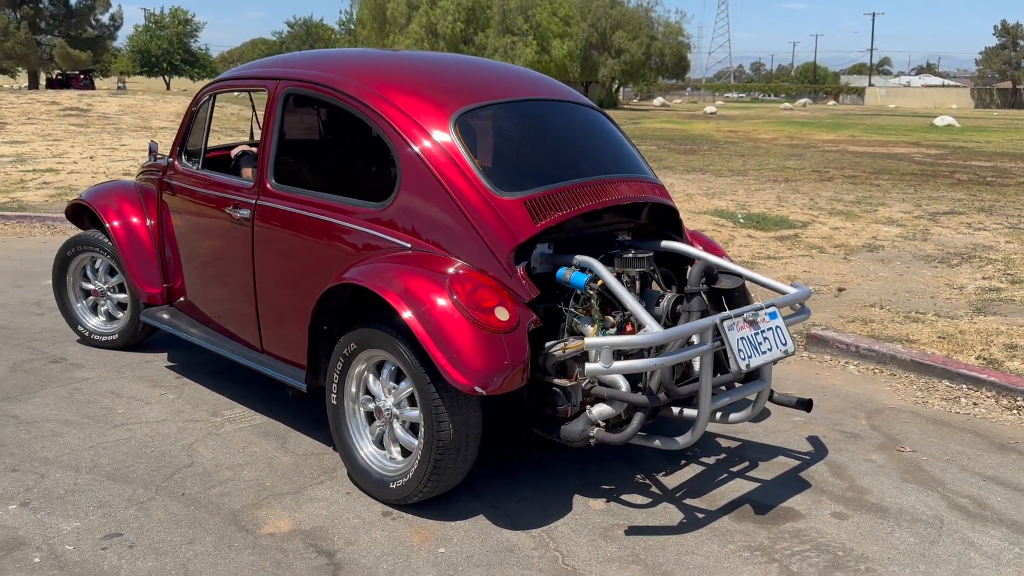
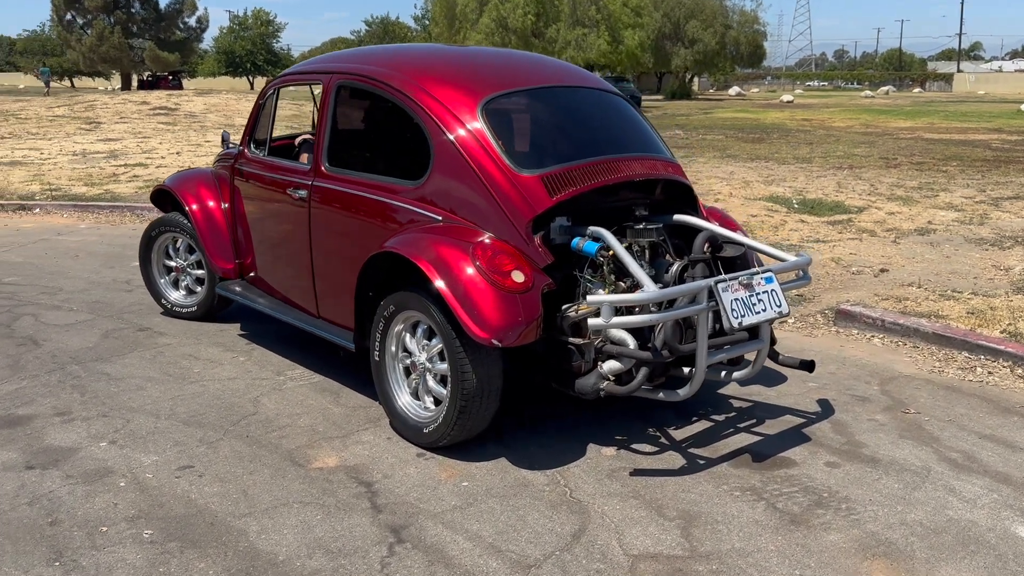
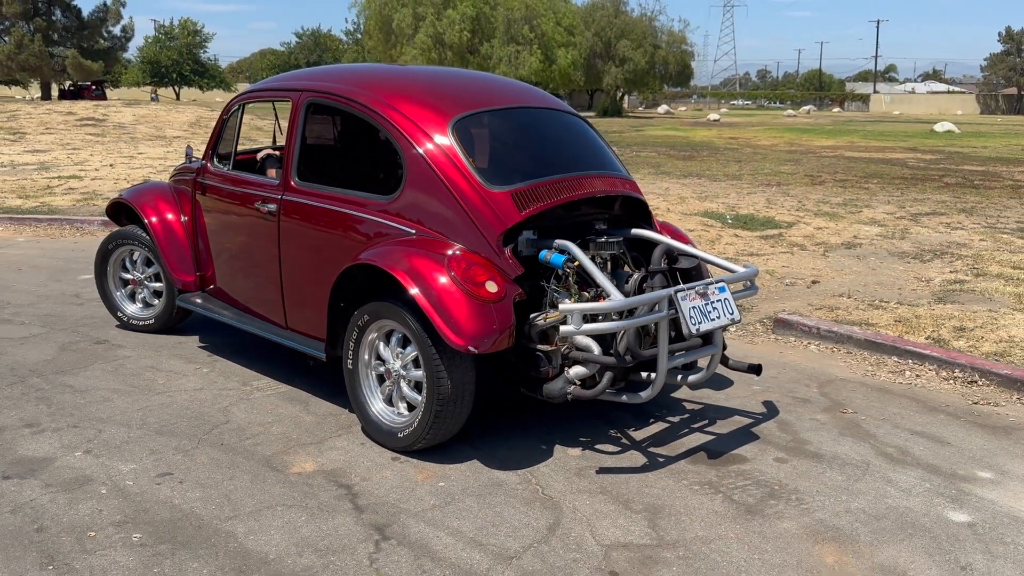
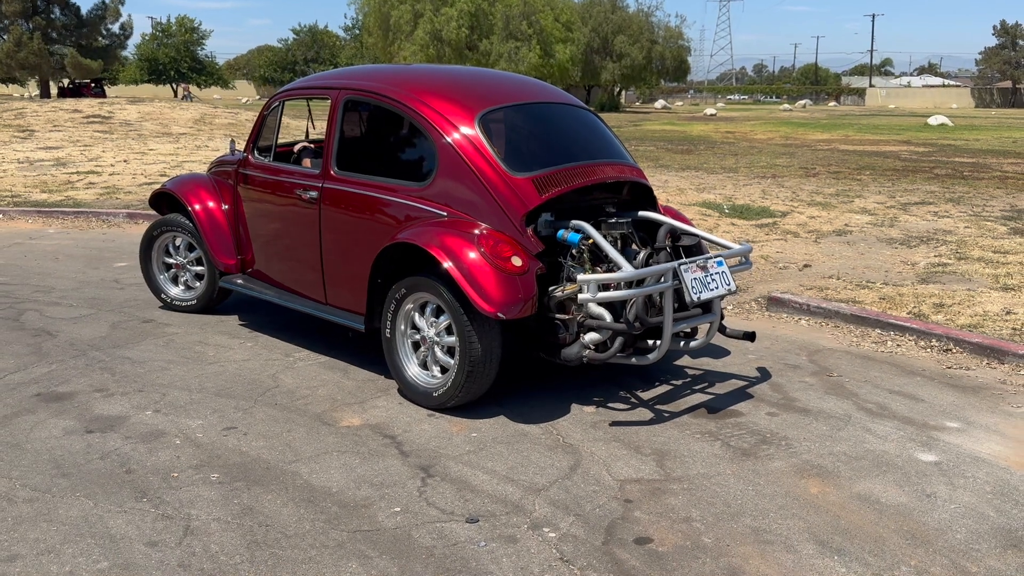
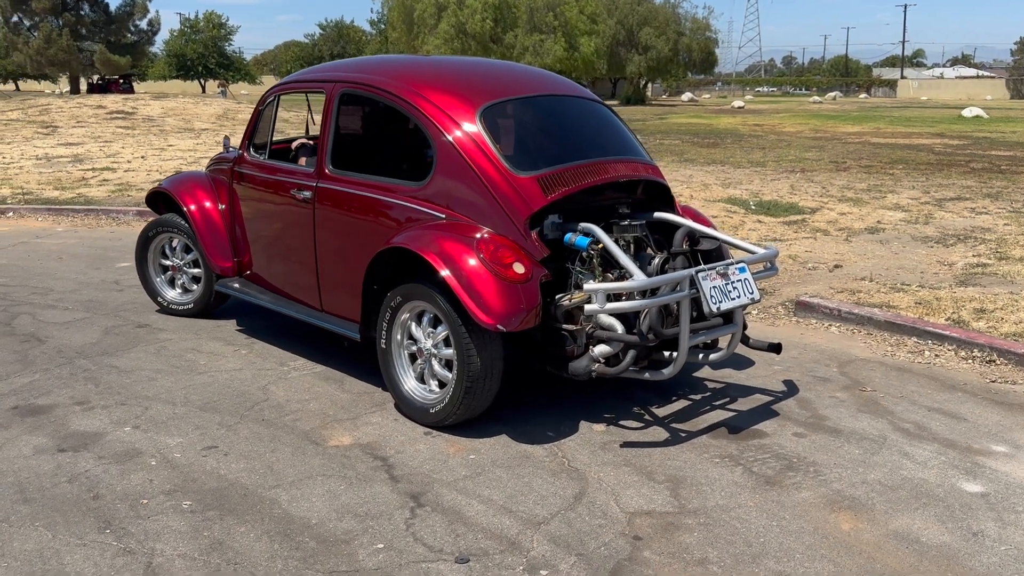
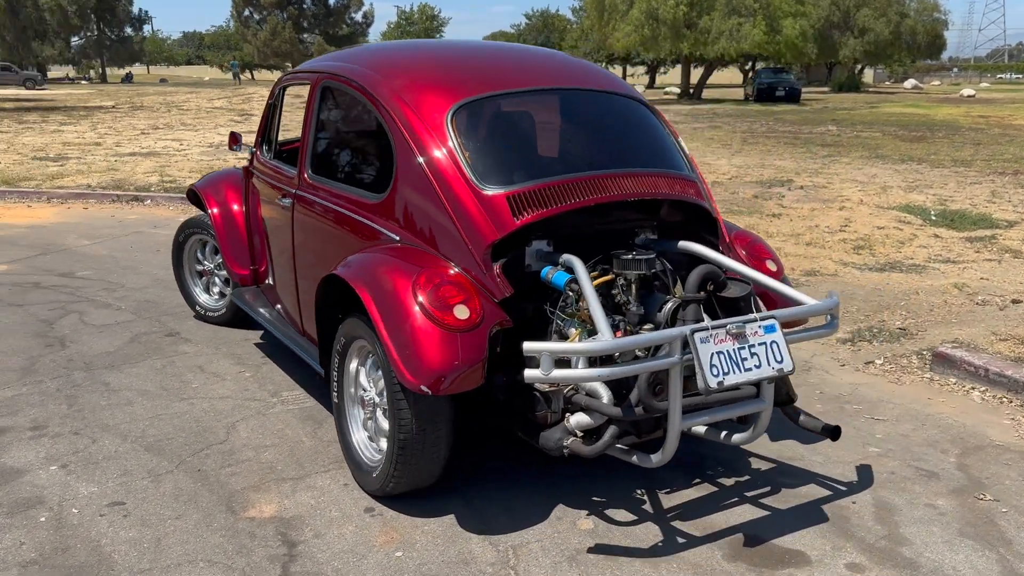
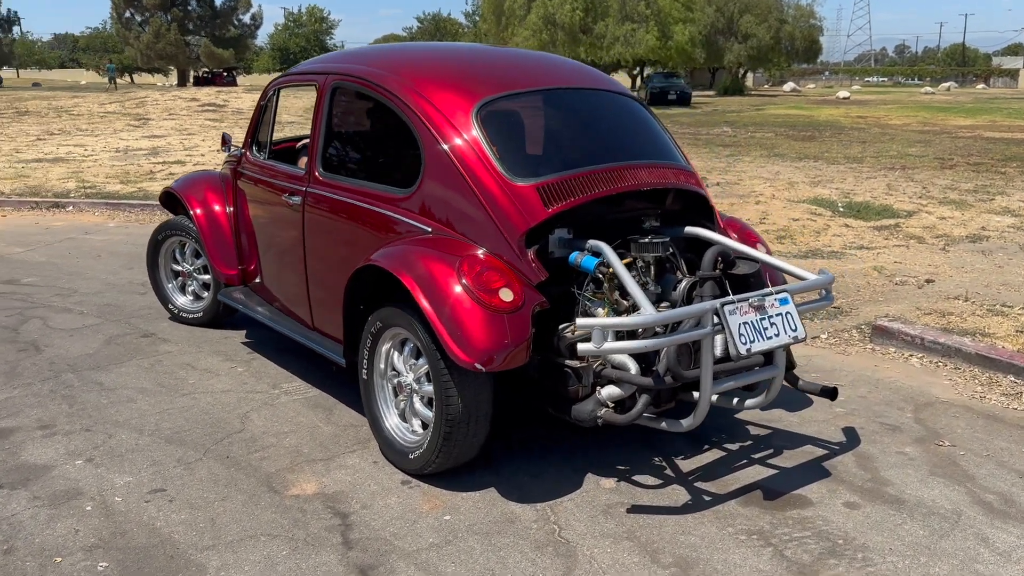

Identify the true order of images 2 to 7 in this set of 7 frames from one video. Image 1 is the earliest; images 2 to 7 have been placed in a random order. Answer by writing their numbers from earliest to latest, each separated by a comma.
3, 4, 5, 2, 7, 6
